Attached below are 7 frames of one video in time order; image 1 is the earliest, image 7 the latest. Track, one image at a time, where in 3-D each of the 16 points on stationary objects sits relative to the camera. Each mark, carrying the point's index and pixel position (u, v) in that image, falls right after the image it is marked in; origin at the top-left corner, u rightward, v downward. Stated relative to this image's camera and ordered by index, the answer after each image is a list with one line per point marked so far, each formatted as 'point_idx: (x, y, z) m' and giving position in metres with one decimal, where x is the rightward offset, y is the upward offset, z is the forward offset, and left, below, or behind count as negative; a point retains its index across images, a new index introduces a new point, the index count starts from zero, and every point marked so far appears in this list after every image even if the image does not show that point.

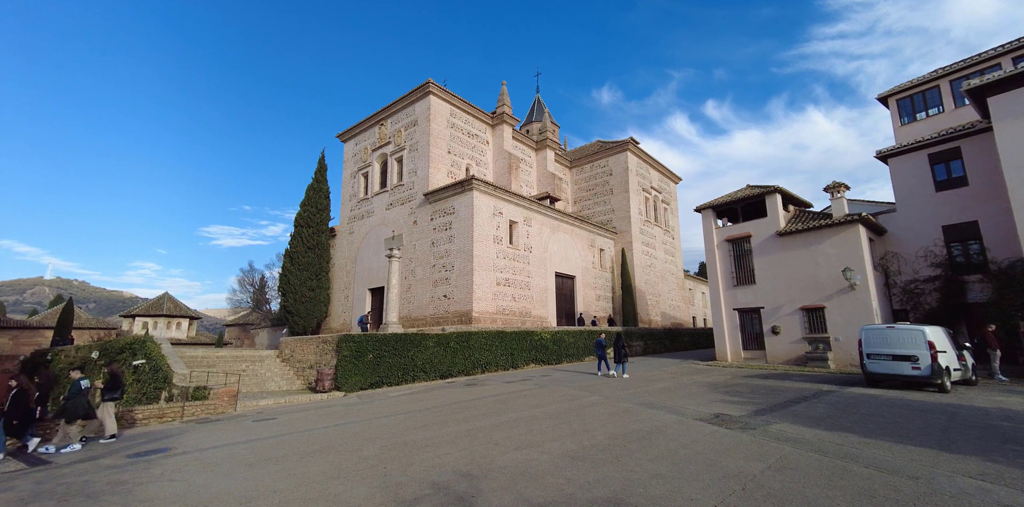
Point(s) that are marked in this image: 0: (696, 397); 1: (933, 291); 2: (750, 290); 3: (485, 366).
0: (+4.4, -3.4, +10.2) m
1: (+15.3, -1.3, +15.8) m
2: (+10.0, -1.5, +18.3) m
3: (-1.2, -4.7, +18.1) m
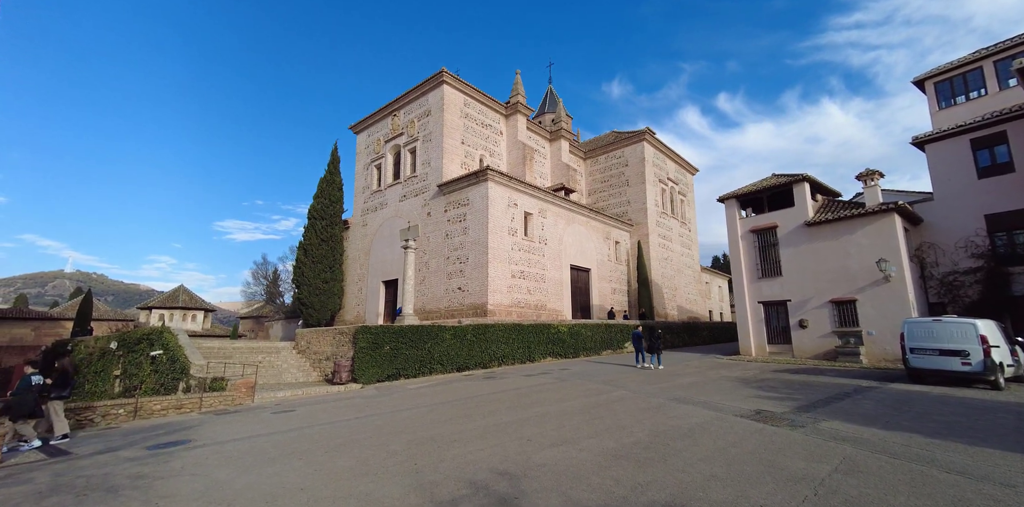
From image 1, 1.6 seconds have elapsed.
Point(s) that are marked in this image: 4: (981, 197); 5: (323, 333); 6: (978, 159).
0: (+4.9, -3.1, +9.8) m
1: (+16.0, -1.0, +15.1) m
2: (+10.7, -1.1, +17.7) m
3: (-0.4, -4.3, +17.8) m
4: (+16.7, +2.1, +15.5) m
5: (-7.6, -3.2, +17.5) m
6: (+16.9, +3.5, +15.8) m
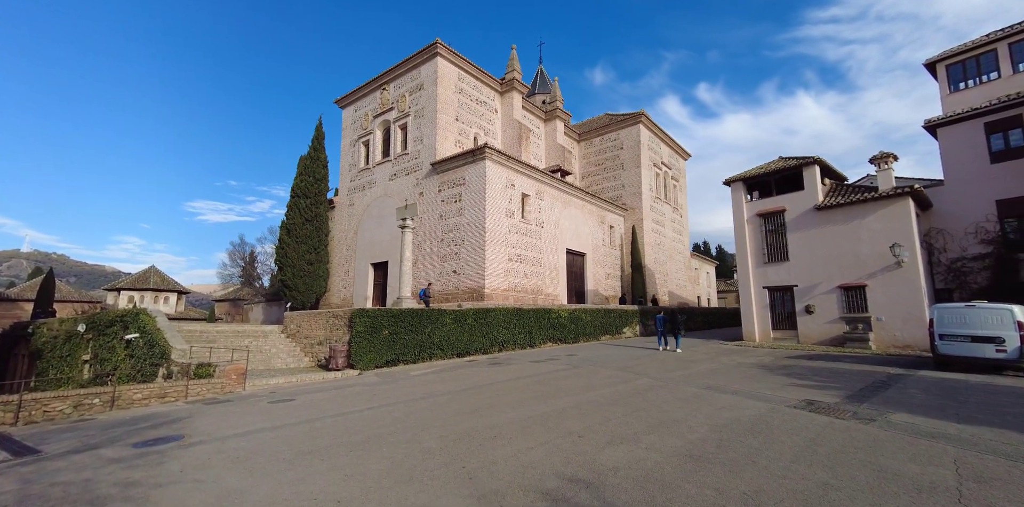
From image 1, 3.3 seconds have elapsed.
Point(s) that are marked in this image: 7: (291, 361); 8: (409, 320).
0: (+5.3, -2.7, +9.3) m
1: (+16.2, -0.5, +15.1) m
2: (+10.8, -0.5, +17.5) m
3: (-0.4, -3.6, +17.1) m
4: (+16.9, +2.5, +15.3) m
5: (-7.5, -2.3, +16.5) m
6: (+17.1, +4.0, +15.6) m
7: (-8.1, -4.0, +16.0) m
8: (-3.5, -2.3, +15.0) m
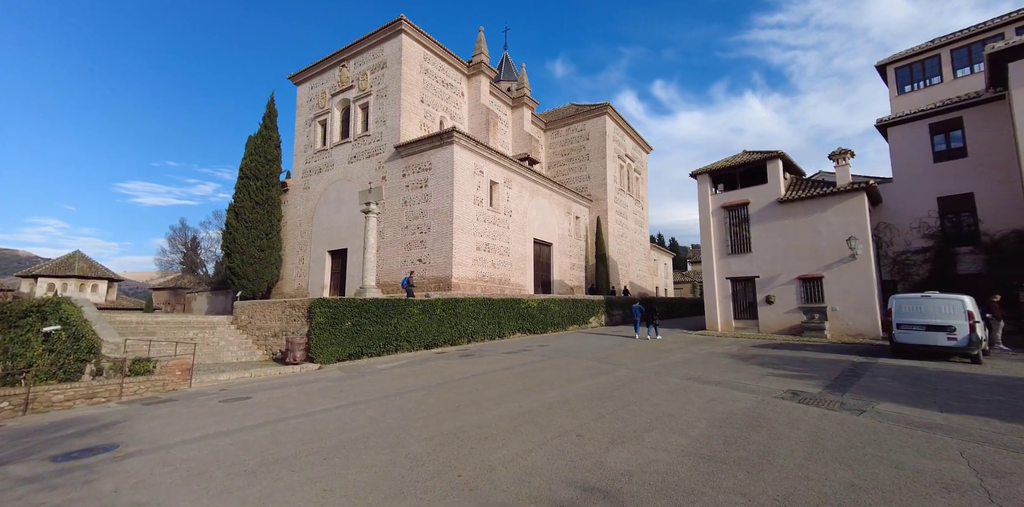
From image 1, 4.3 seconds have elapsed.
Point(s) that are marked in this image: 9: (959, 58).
0: (+4.9, -2.5, +9.4) m
1: (+15.2, -0.3, +16.1) m
2: (+9.6, -0.2, +18.0) m
3: (-1.6, -3.1, +16.7) m
4: (+15.9, +2.8, +16.3) m
5: (-8.5, -1.8, +15.4) m
6: (+16.1, +4.2, +16.6) m
7: (-9.1, -3.4, +14.8) m
8: (-4.5, -1.8, +14.2) m
9: (+18.3, +8.0, +17.9) m
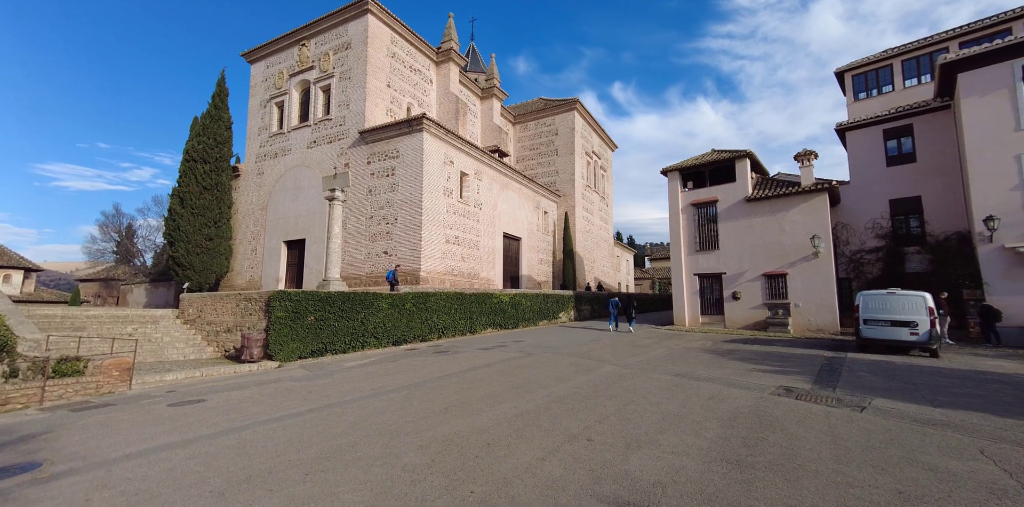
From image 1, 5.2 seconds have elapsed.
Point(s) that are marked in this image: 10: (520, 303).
0: (+4.5, -2.4, +9.4) m
1: (+14.2, -0.3, +17.0) m
2: (+8.5, -0.1, +18.3) m
3: (-2.6, -2.8, +16.1) m
4: (+14.9, +2.8, +17.3) m
5: (-9.4, -1.4, +14.1) m
6: (+15.1, +4.2, +17.5) m
7: (-10.0, -3.1, +13.5) m
8: (-5.3, -1.5, +13.3) m
9: (+17.3, +8.0, +19.0) m
10: (+0.3, -2.3, +19.9) m
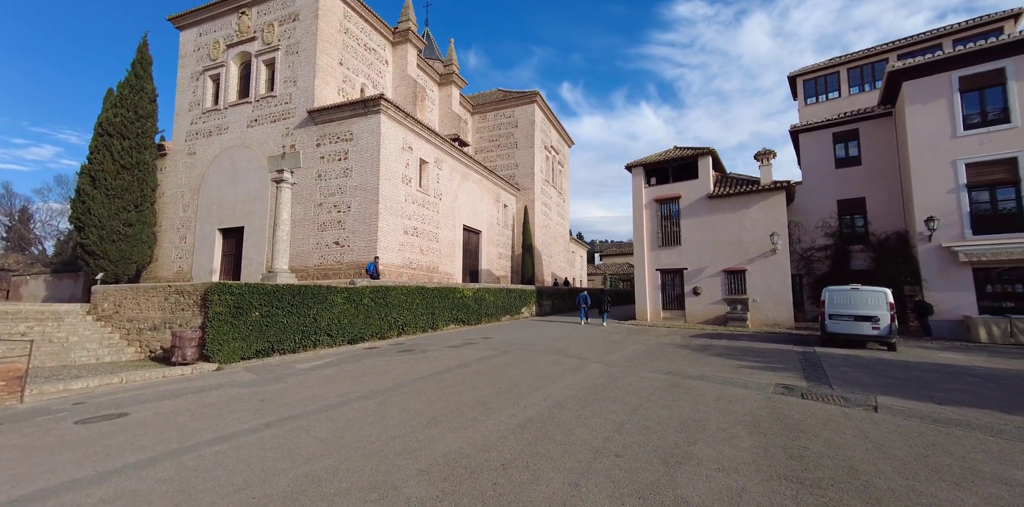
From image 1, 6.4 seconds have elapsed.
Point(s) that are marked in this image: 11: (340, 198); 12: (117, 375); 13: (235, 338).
0: (+4.0, -2.3, +9.2) m
1: (+12.8, -0.2, +17.9) m
2: (+7.0, +0.1, +18.5) m
3: (-3.8, -2.5, +15.0) m
4: (+13.6, +2.8, +18.2) m
5: (-10.3, -1.1, +12.2) m
6: (+13.7, +4.3, +18.4) m
7: (-10.8, -2.7, +11.6) m
8: (-6.1, -1.2, +11.9) m
9: (+15.8, +8.1, +20.1) m
10: (-1.3, -2.0, +19.2) m
11: (-7.6, +2.5, +19.3) m
12: (-8.5, -2.6, +9.3) m
13: (-6.8, -2.1, +10.7) m
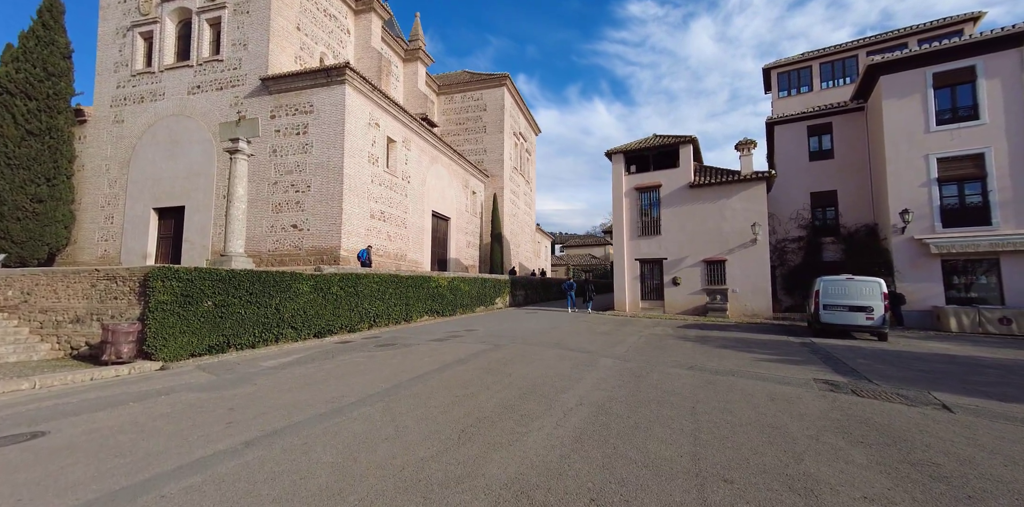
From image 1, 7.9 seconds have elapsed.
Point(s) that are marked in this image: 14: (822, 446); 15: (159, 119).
0: (+4.1, -2.0, +8.7) m
1: (+11.9, +0.1, +18.2) m
2: (+6.0, +0.6, +18.2) m
3: (-4.3, -2.0, +13.7) m
4: (+12.7, +3.2, +18.6) m
5: (-10.5, -0.5, +10.2) m
6: (+12.8, +4.6, +18.8) m
7: (-11.0, -2.2, +9.6) m
8: (-6.3, -0.8, +10.3) m
9: (+14.7, +8.4, +20.6) m
10: (-2.3, -1.4, +18.1) m
11: (-8.5, +3.1, +17.5) m
12: (-8.4, -2.2, +7.5) m
13: (-6.8, -1.7, +9.1) m
14: (+2.7, -1.7, +3.9) m
15: (-15.9, +6.1, +19.8) m
